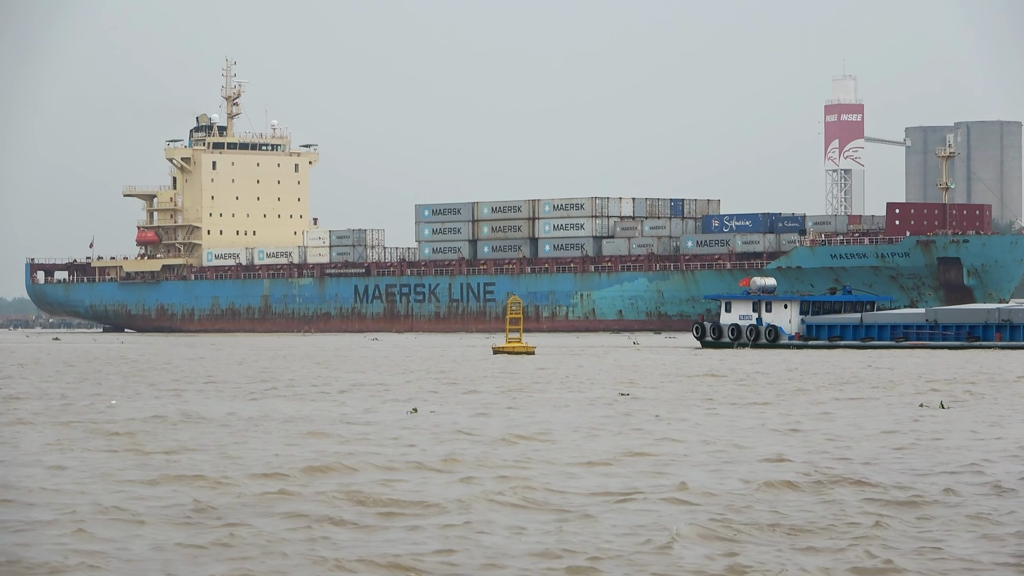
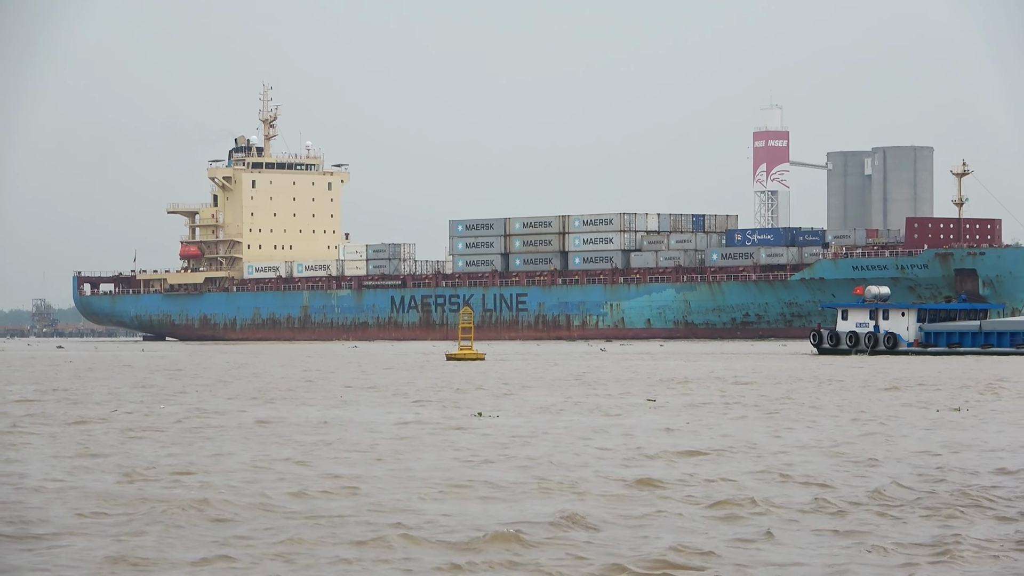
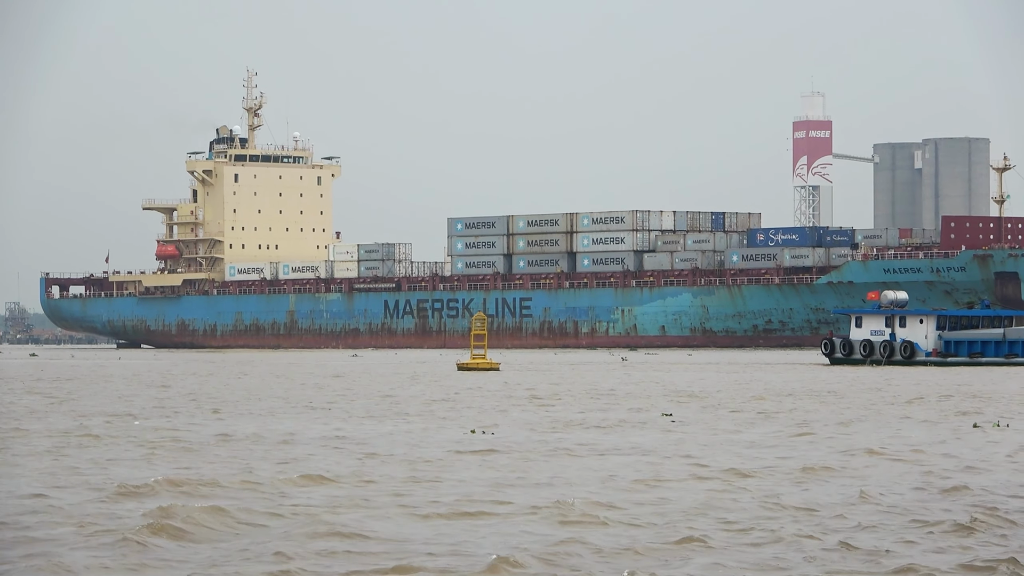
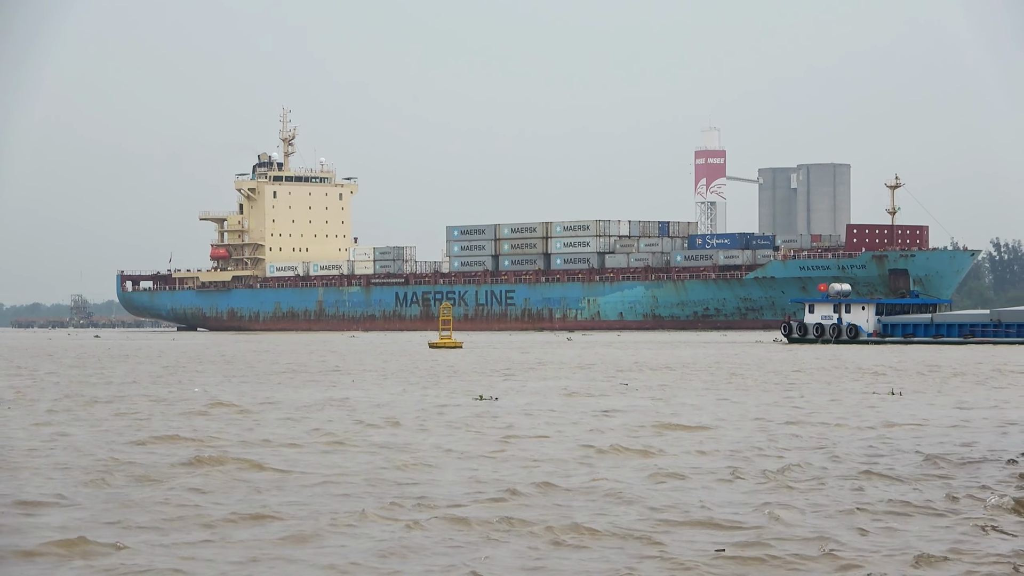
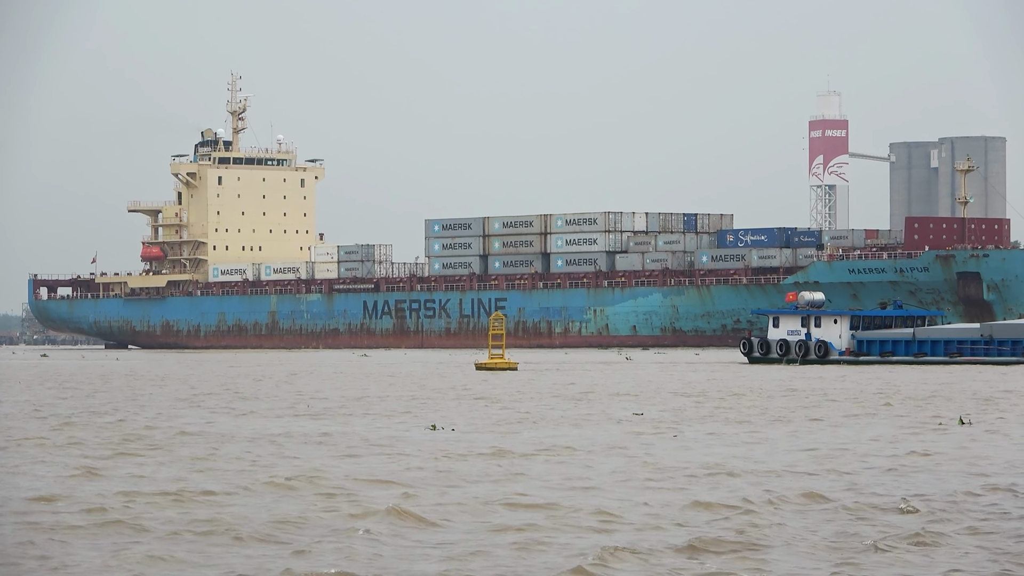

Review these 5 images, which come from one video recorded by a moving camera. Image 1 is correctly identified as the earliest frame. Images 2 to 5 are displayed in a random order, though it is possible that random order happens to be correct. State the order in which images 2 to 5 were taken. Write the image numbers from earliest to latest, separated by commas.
5, 3, 2, 4
